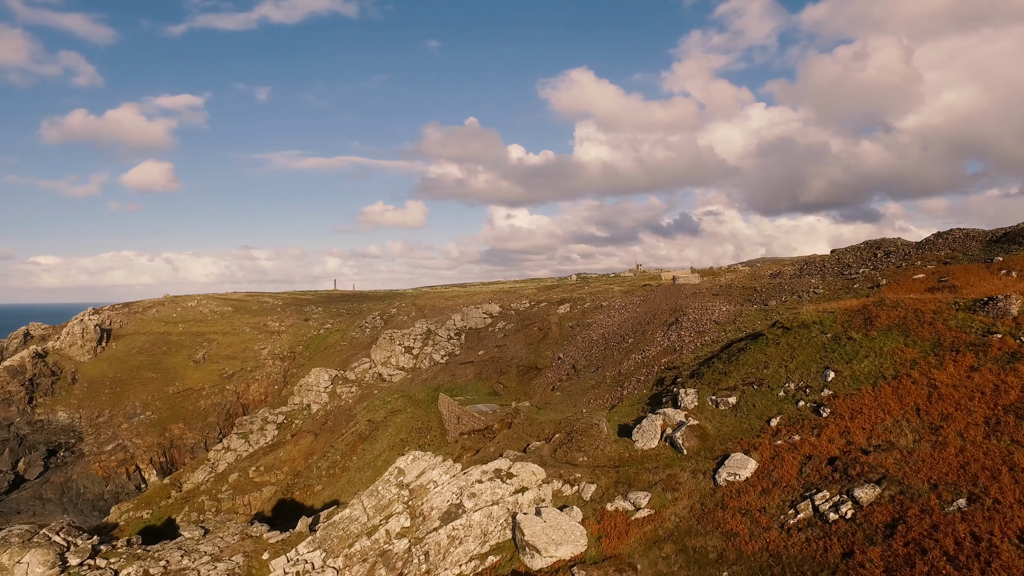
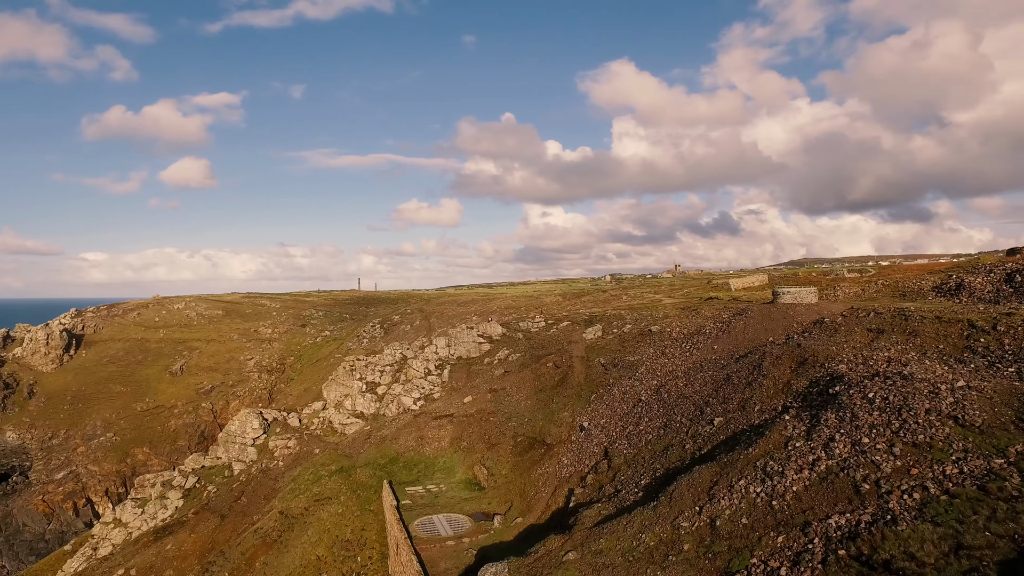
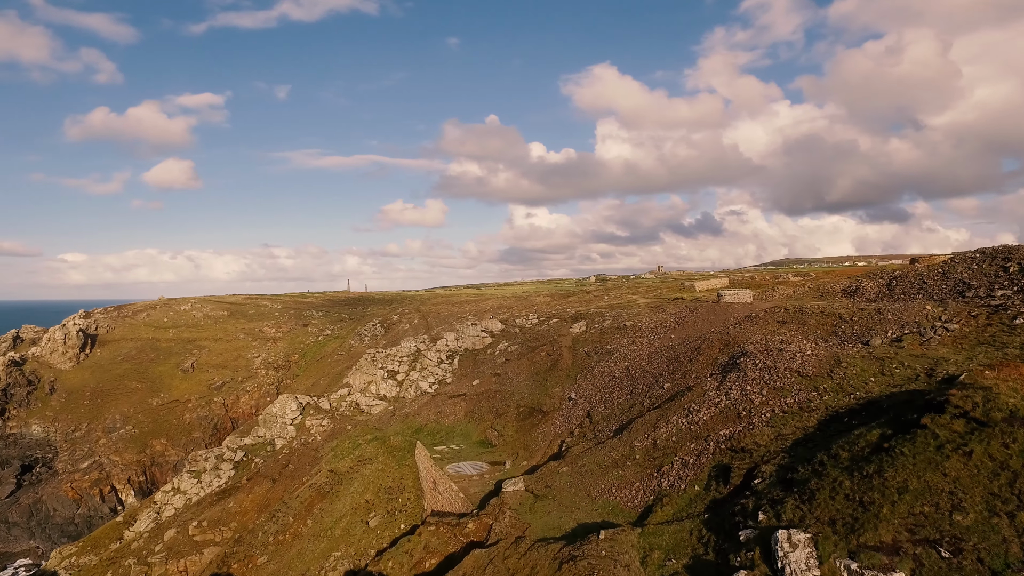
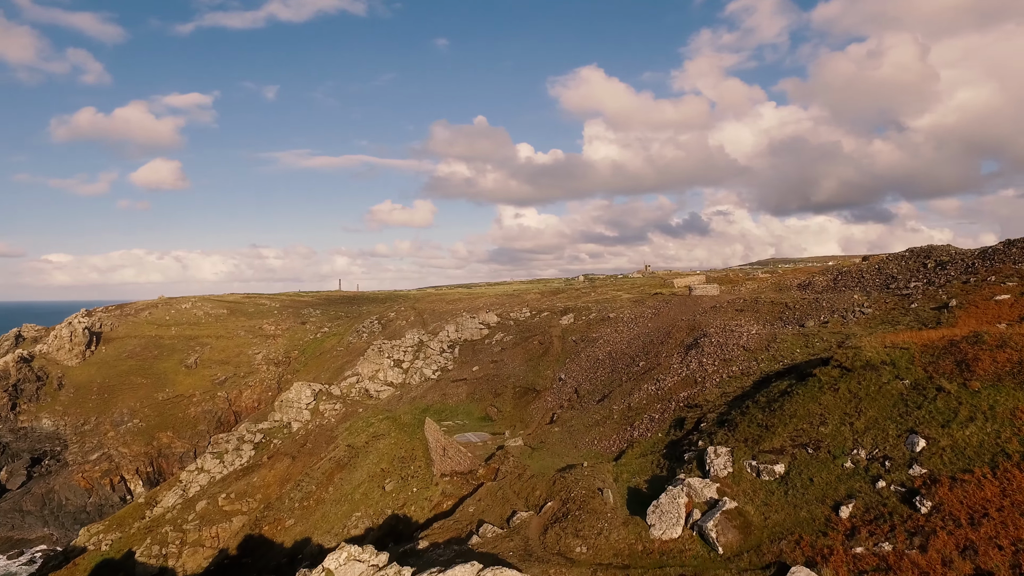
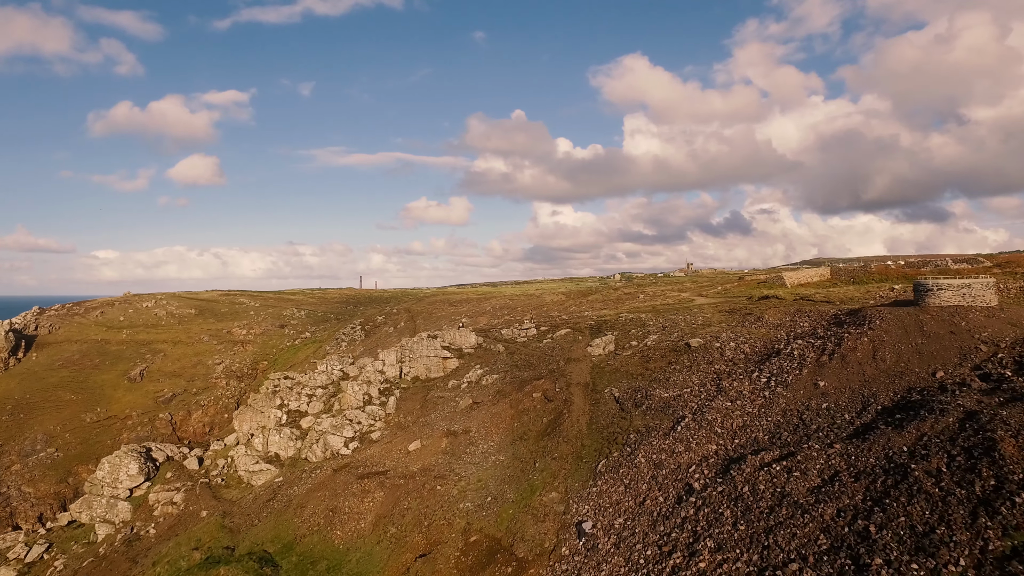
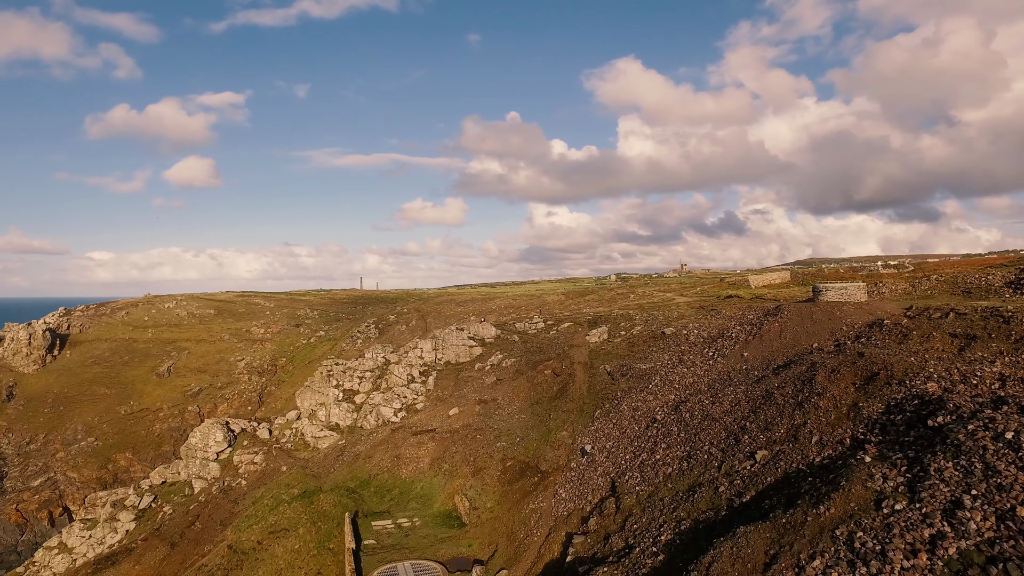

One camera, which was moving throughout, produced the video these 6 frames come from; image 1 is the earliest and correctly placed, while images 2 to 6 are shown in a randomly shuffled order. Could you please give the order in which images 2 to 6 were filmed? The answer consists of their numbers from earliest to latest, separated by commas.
4, 3, 2, 6, 5
